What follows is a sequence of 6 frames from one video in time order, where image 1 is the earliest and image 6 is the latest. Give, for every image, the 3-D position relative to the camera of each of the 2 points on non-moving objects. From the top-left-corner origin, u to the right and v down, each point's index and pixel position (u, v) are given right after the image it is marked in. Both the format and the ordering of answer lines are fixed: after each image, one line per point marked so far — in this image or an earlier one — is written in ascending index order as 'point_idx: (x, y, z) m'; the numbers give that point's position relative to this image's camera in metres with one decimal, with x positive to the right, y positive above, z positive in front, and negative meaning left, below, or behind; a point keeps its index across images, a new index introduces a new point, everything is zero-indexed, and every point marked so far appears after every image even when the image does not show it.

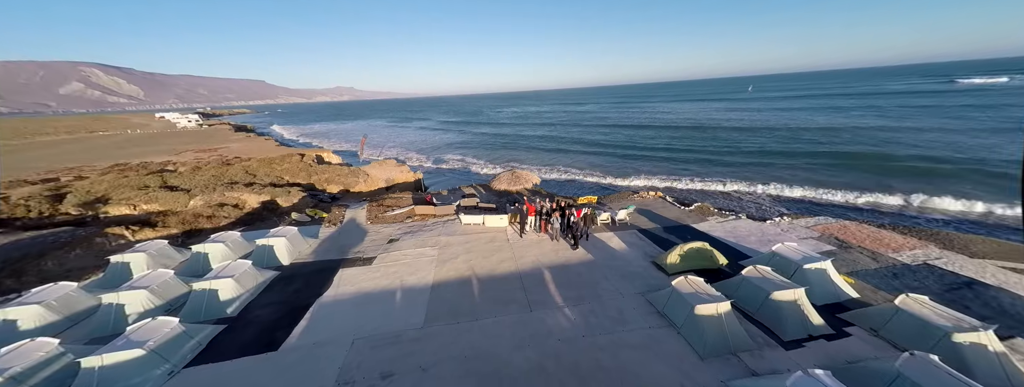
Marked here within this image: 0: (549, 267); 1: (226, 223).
0: (+1.3, -2.6, +9.8) m
1: (-18.1, -1.9, +17.3) m
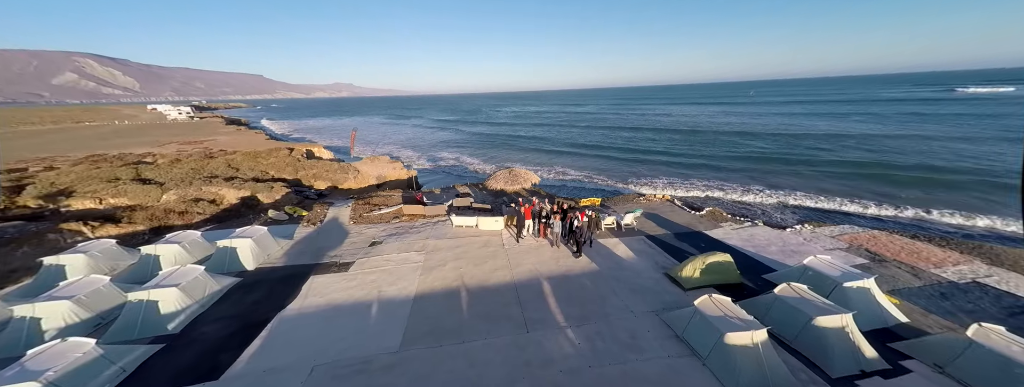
0: (+1.1, -2.7, +8.6) m
1: (-18.3, -1.6, +16.0) m
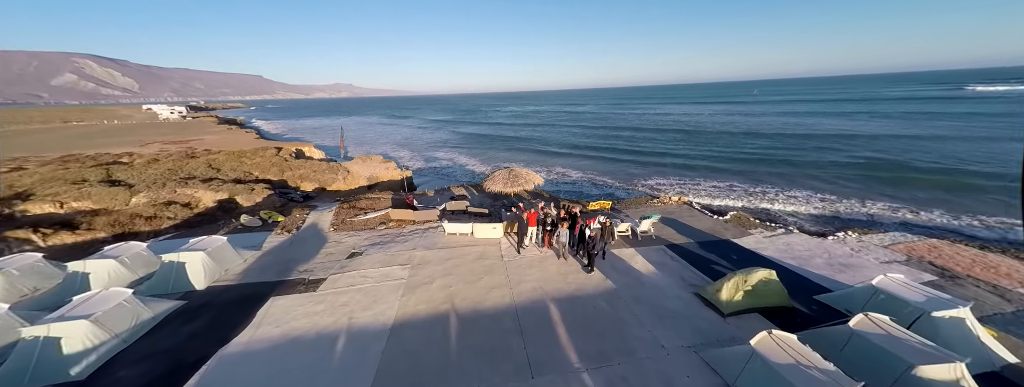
0: (+1.1, -2.8, +7.2) m
1: (-18.3, -1.7, +14.6) m
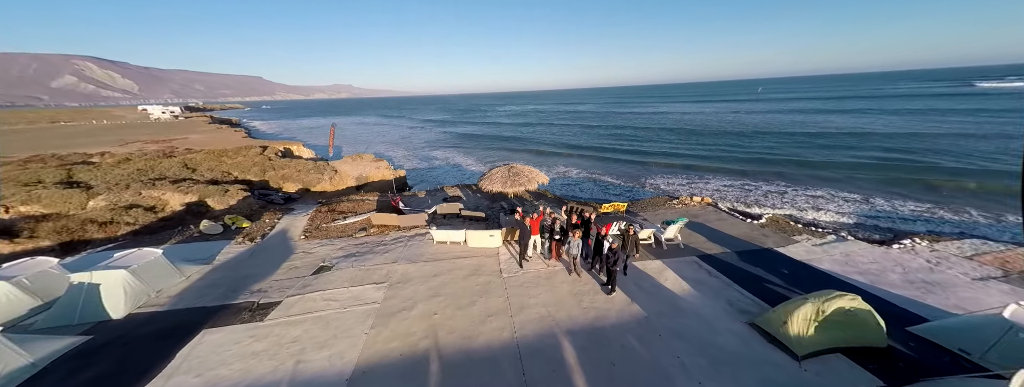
0: (+1.2, -2.8, +5.5) m
1: (-18.3, -1.8, +12.9) m
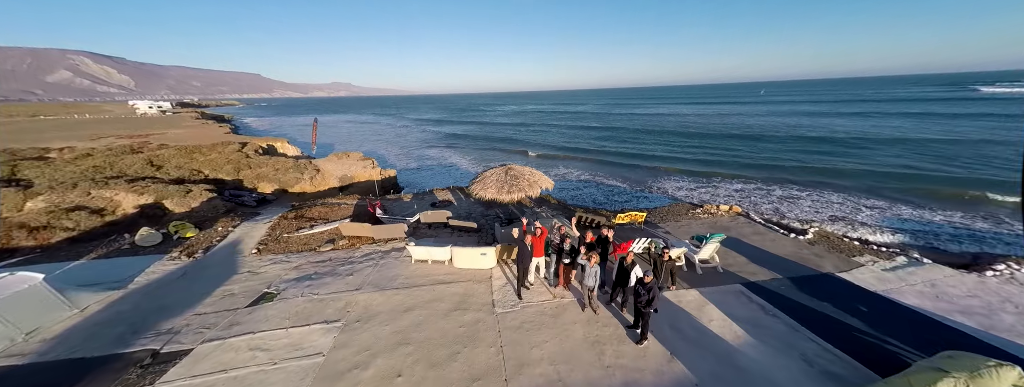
0: (+1.1, -3.0, +3.8) m
1: (-18.4, -1.9, +11.1) m
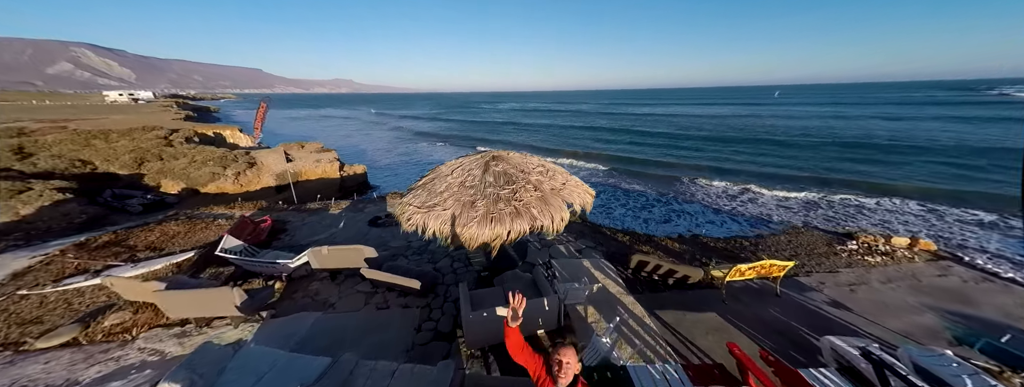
0: (+0.8, -3.3, -1.0) m
1: (-18.6, -1.9, +6.4) m
